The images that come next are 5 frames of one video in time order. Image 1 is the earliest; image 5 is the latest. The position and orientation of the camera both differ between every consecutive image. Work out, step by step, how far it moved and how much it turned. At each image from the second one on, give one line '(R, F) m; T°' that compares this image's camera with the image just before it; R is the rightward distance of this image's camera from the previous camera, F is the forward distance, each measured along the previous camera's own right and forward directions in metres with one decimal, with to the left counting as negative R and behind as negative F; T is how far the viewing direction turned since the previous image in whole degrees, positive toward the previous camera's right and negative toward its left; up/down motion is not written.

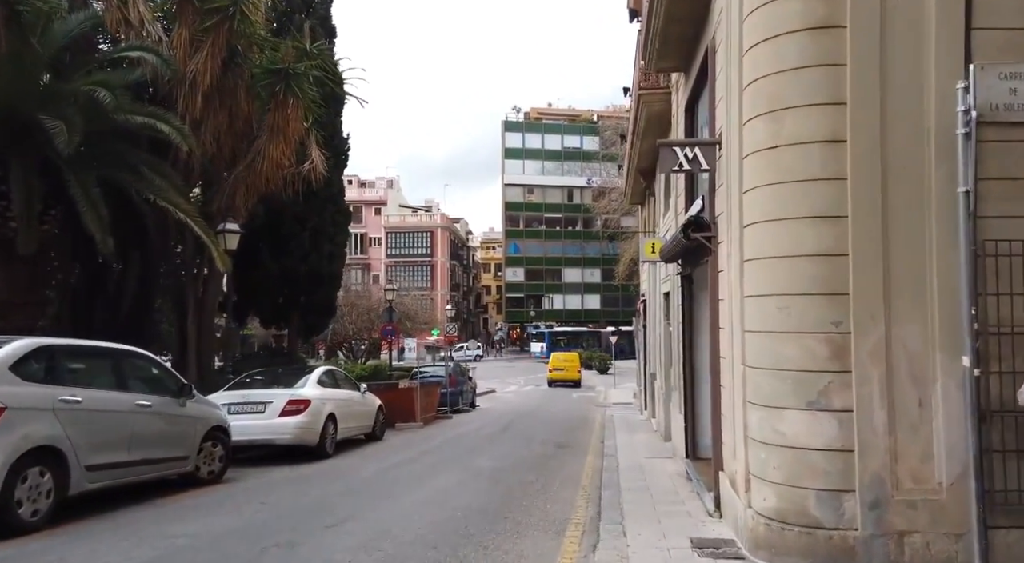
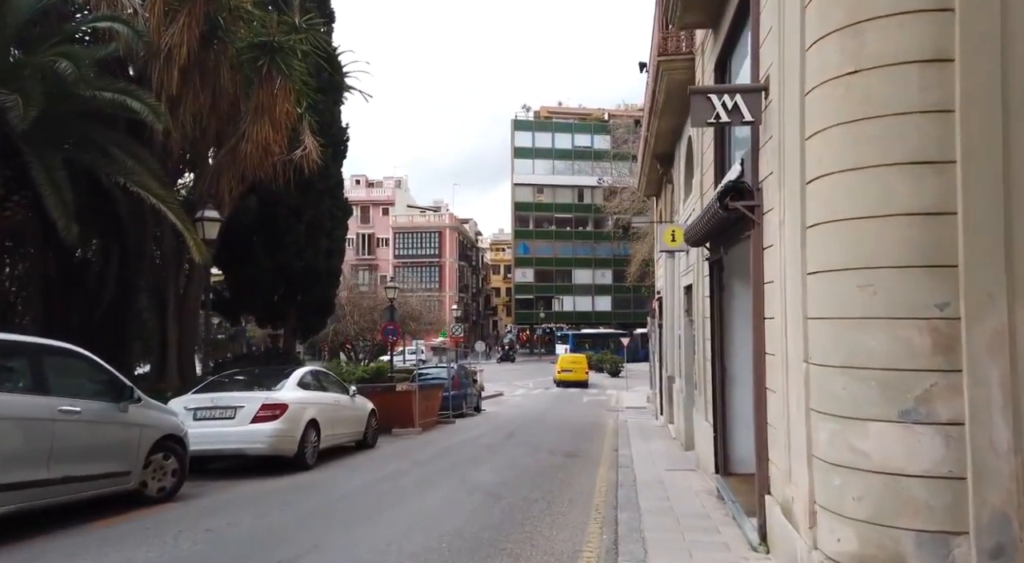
(+0.1, +1.4) m; -1°
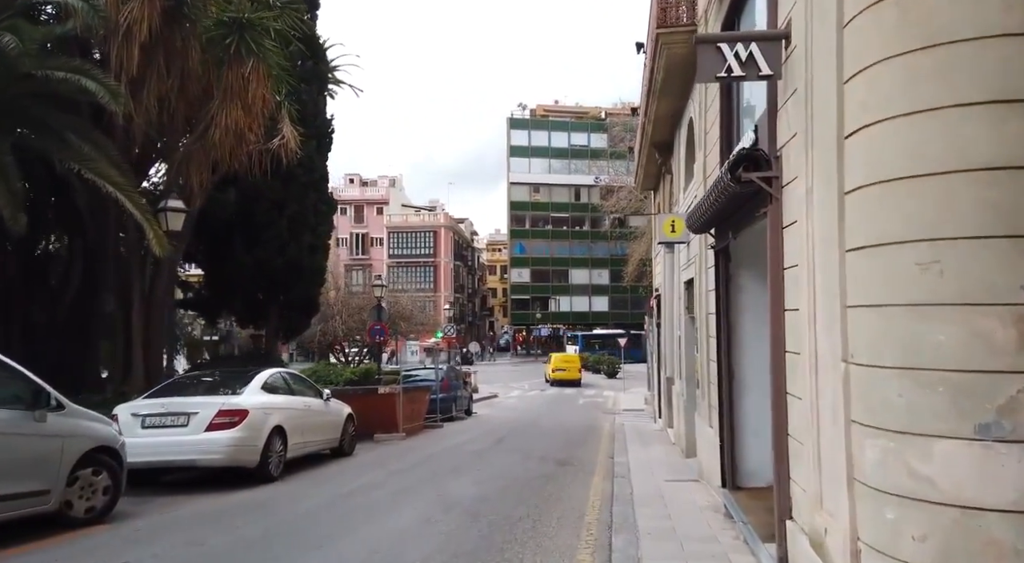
(+0.2, +1.0) m; 0°
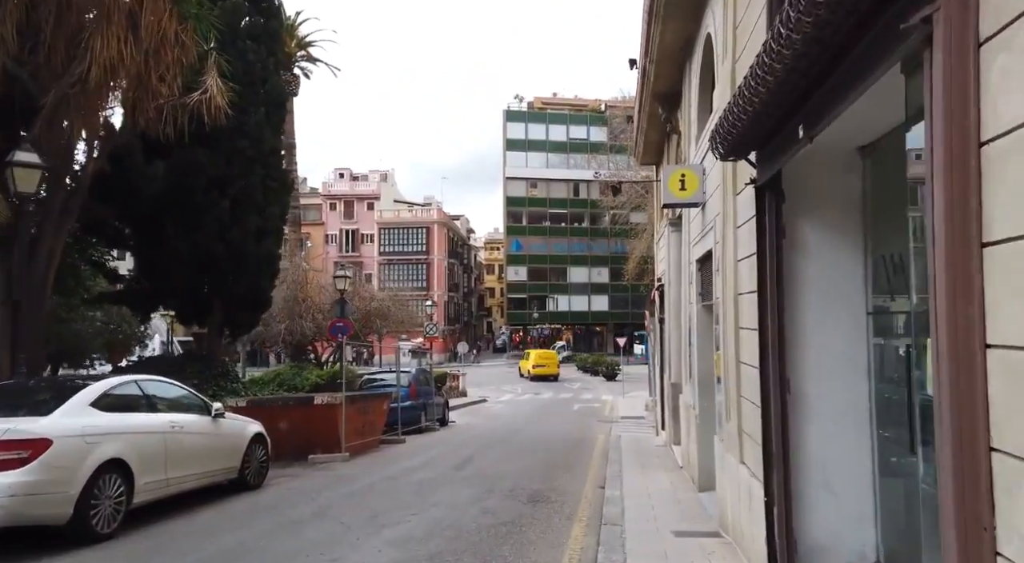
(+0.5, +3.1) m; 0°
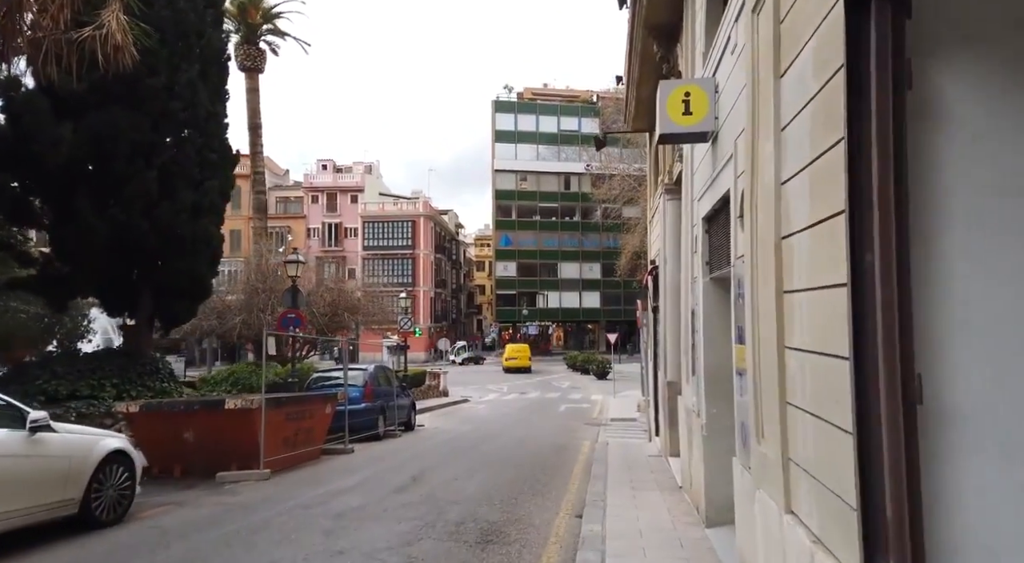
(+0.4, +2.5) m; 0°
